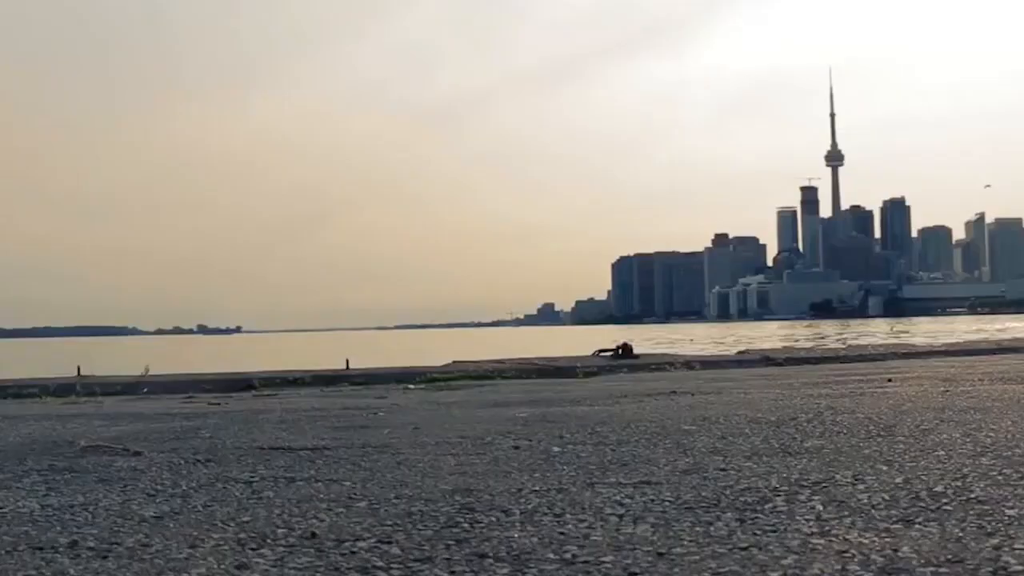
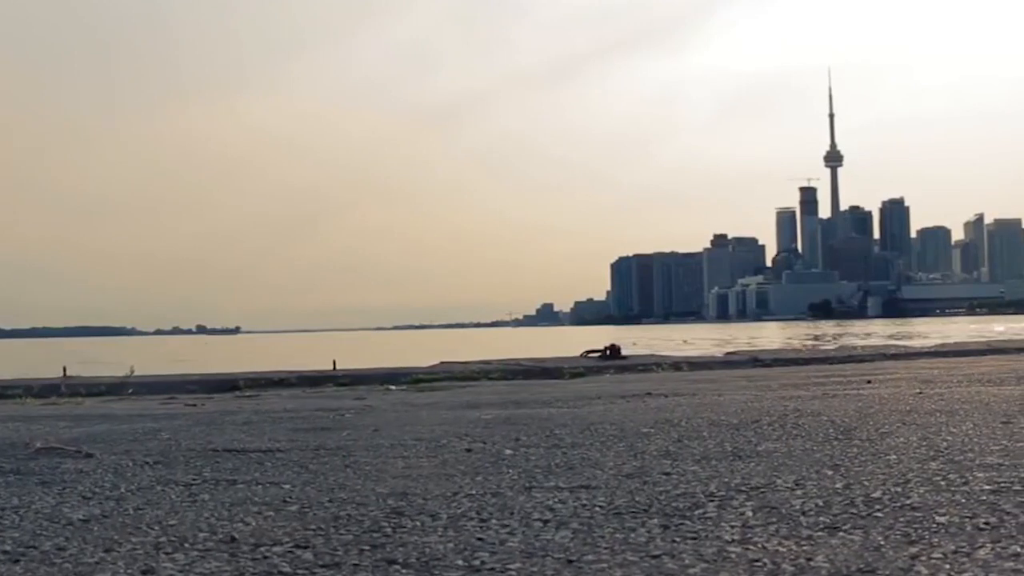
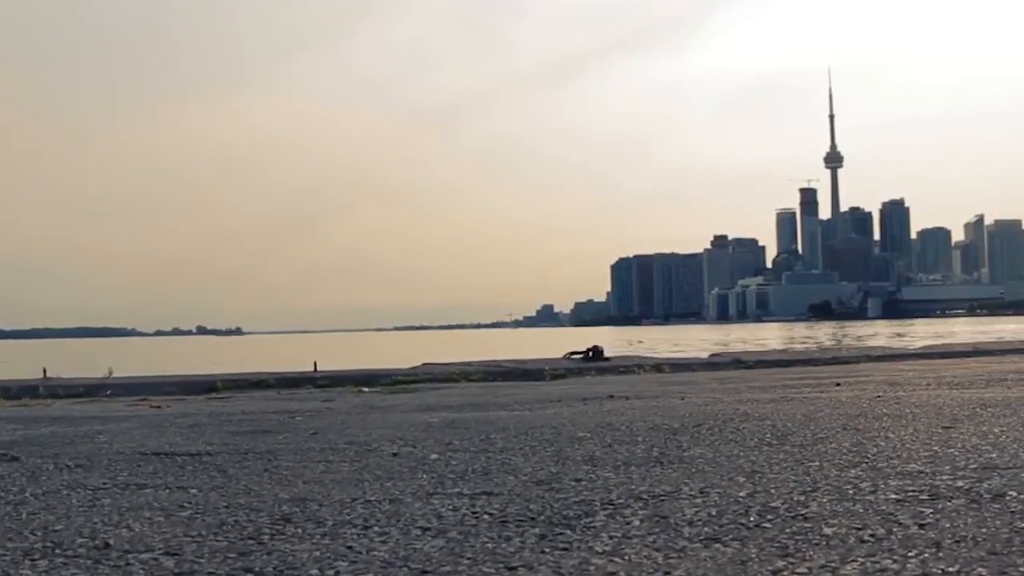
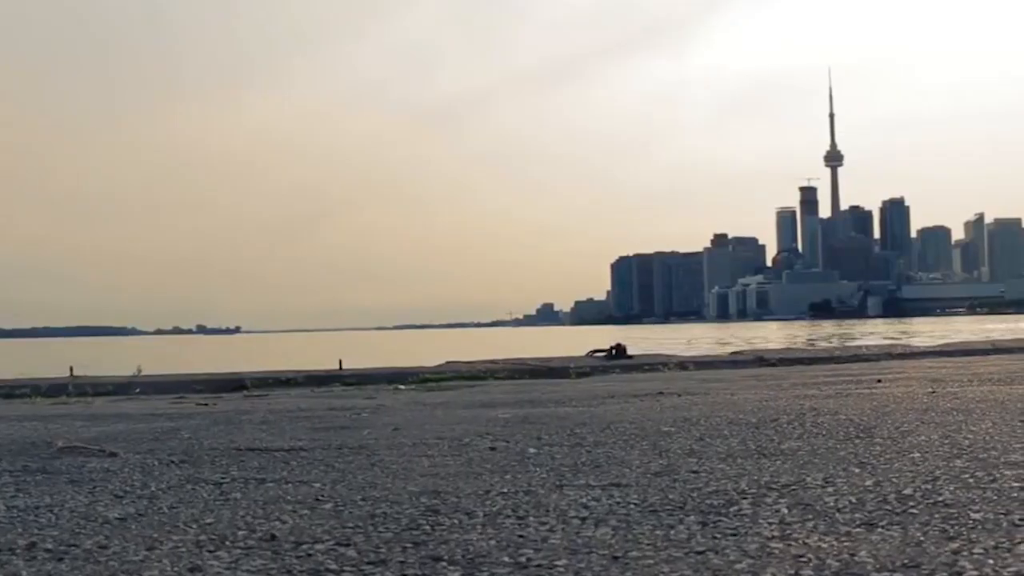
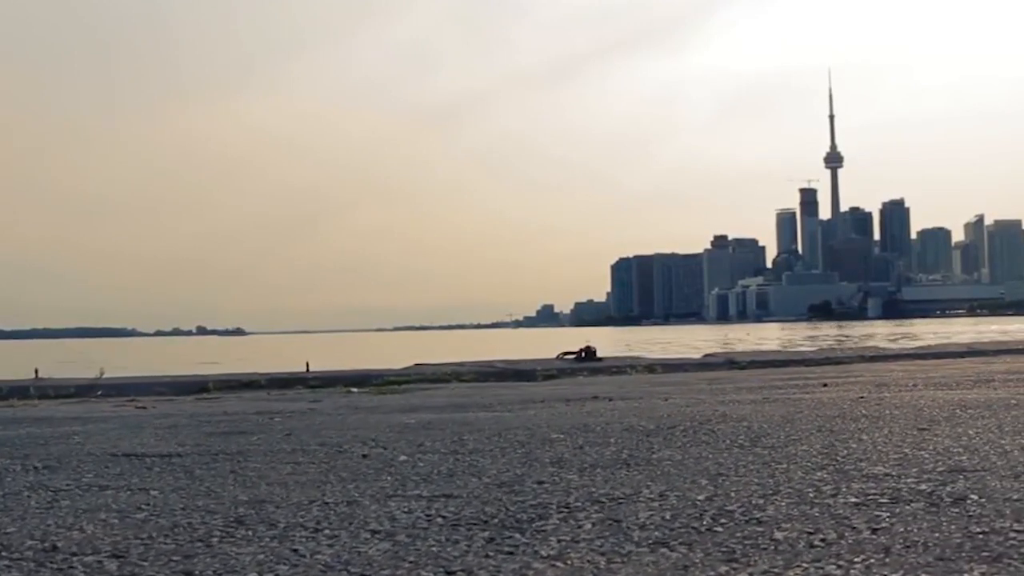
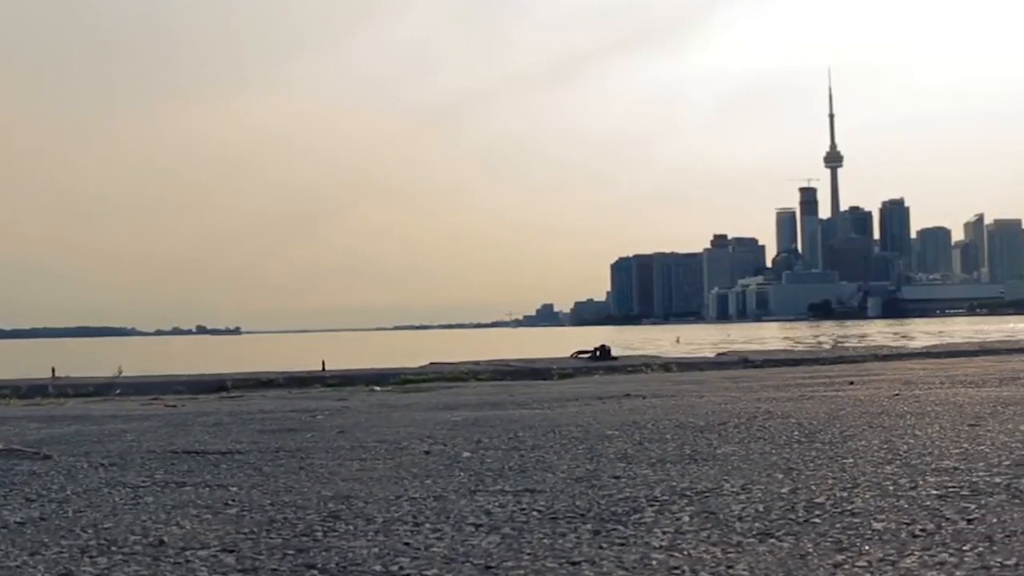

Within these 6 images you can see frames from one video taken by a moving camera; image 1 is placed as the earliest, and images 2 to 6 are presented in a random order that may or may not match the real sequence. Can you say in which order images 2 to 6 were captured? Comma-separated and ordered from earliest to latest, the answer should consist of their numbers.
4, 2, 6, 3, 5
